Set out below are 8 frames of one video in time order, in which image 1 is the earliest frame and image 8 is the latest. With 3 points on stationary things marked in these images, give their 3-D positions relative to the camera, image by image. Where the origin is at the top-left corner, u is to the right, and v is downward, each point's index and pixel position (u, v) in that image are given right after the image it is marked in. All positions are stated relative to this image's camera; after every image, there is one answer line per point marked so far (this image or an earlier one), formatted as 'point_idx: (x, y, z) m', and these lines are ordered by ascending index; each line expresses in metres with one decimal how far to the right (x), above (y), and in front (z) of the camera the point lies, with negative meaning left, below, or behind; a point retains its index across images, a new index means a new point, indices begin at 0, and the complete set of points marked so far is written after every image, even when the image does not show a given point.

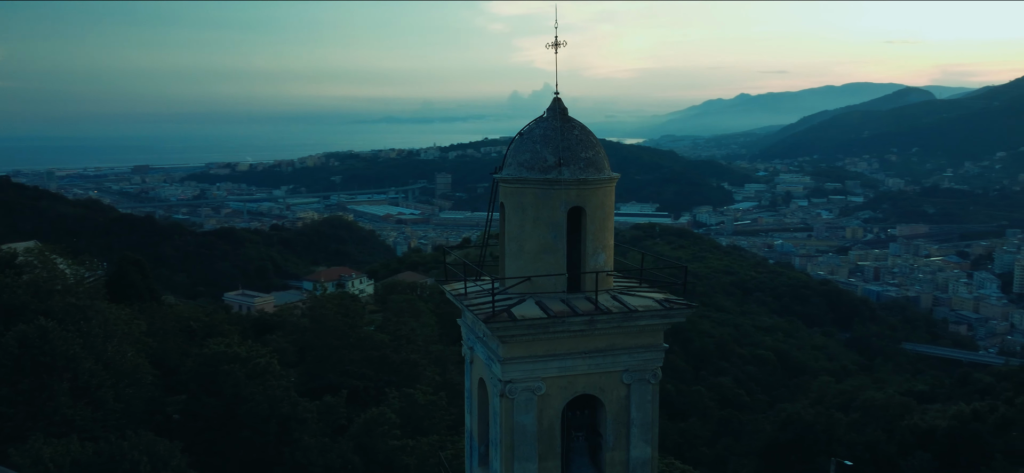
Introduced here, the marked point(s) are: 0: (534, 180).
0: (+0.1, +0.4, +5.6) m
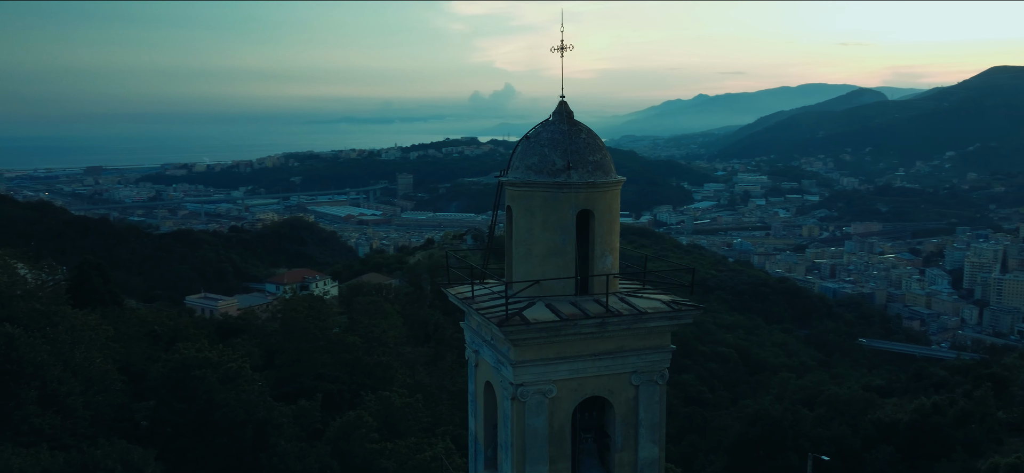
0: (+0.2, +0.4, +5.6) m
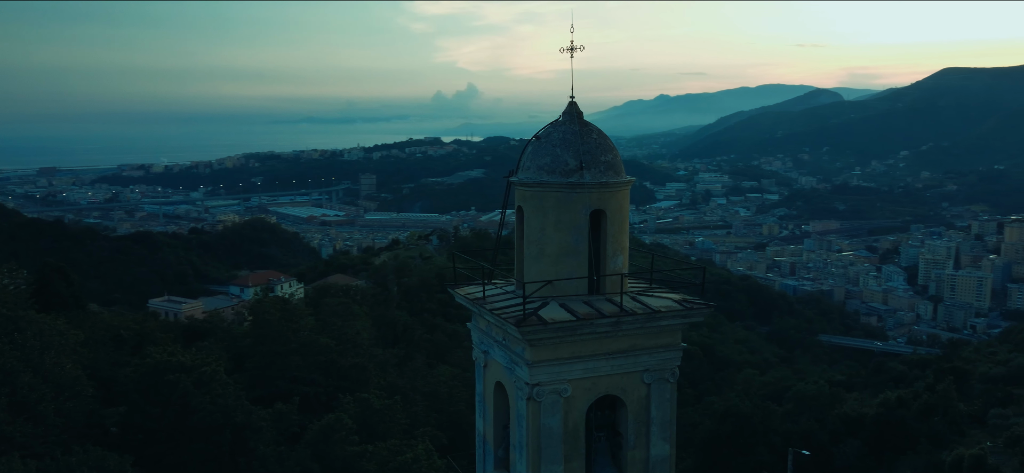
0: (+0.3, +0.4, +5.6) m
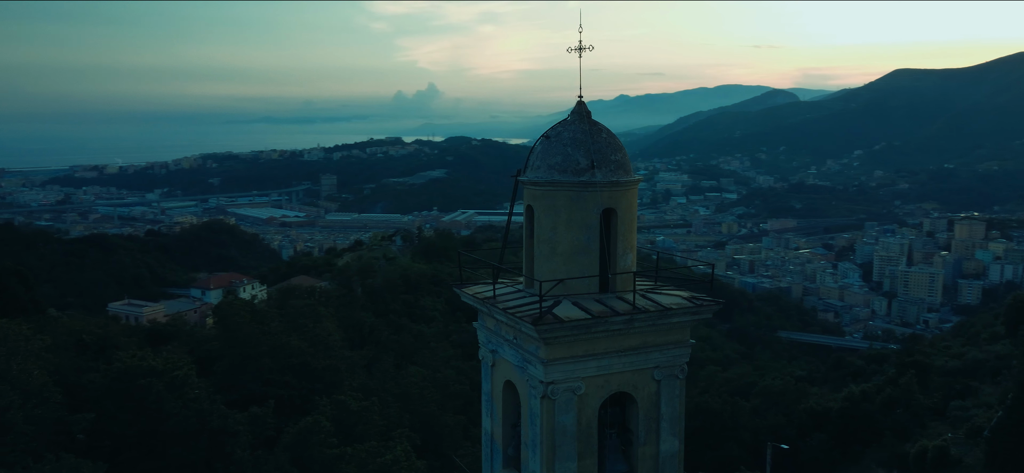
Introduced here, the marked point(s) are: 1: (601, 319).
0: (+0.4, +0.4, +5.7) m
1: (+0.6, -0.5, +5.5) m
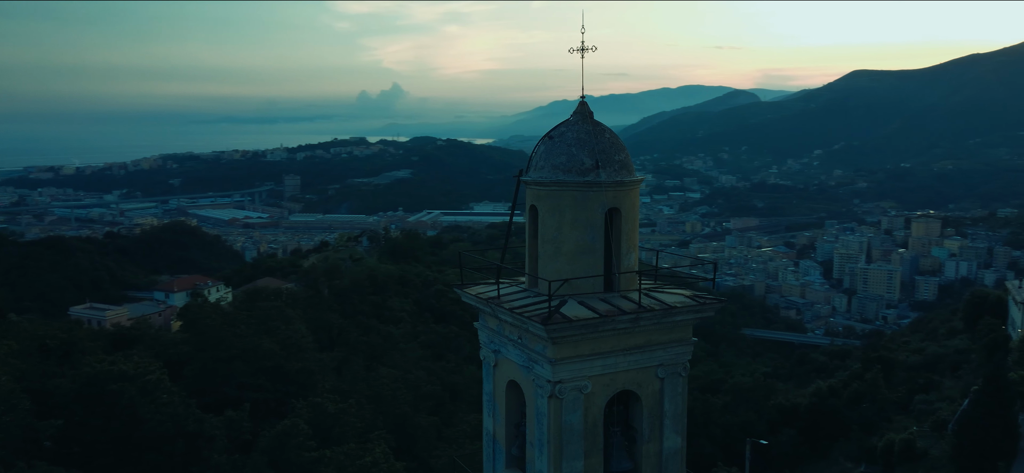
0: (+0.4, +0.4, +5.7) m
1: (+0.6, -0.5, +5.5) m
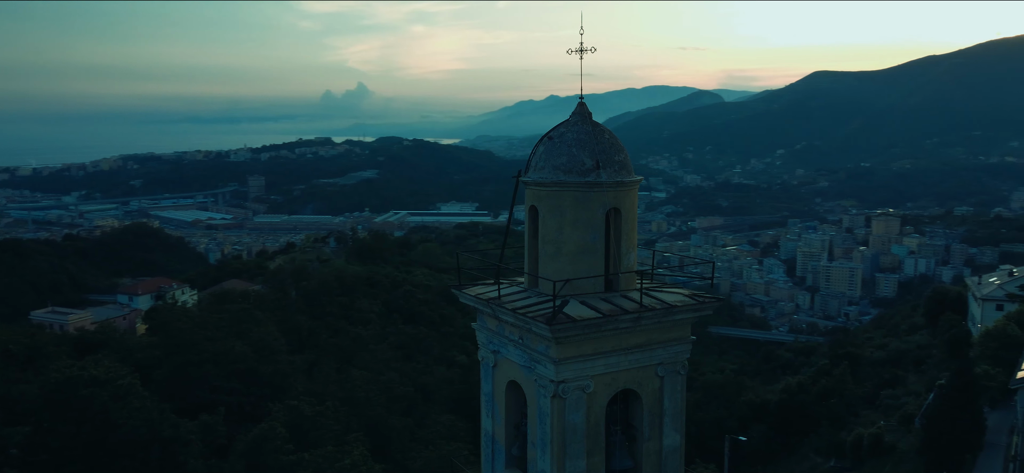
0: (+0.4, +0.4, +5.7) m
1: (+0.7, -0.5, +5.5) m
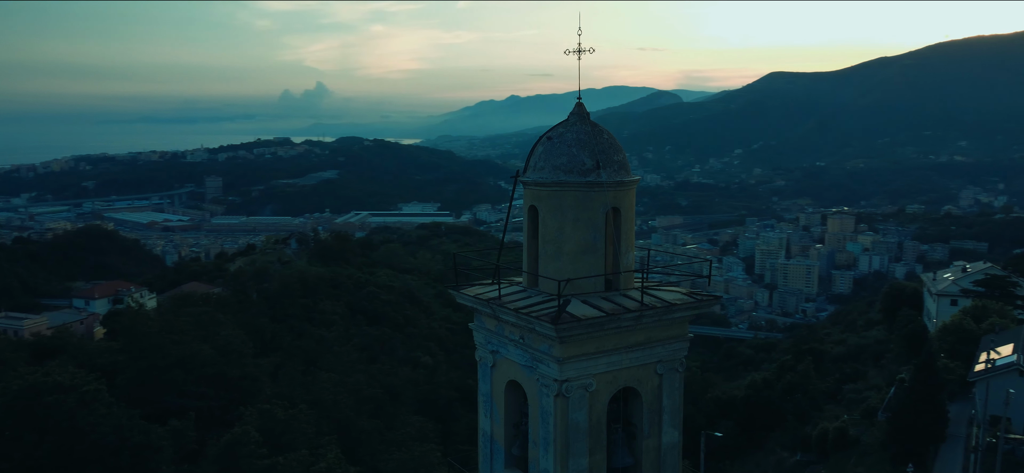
0: (+0.4, +0.4, +5.8) m
1: (+0.7, -0.5, +5.6) m
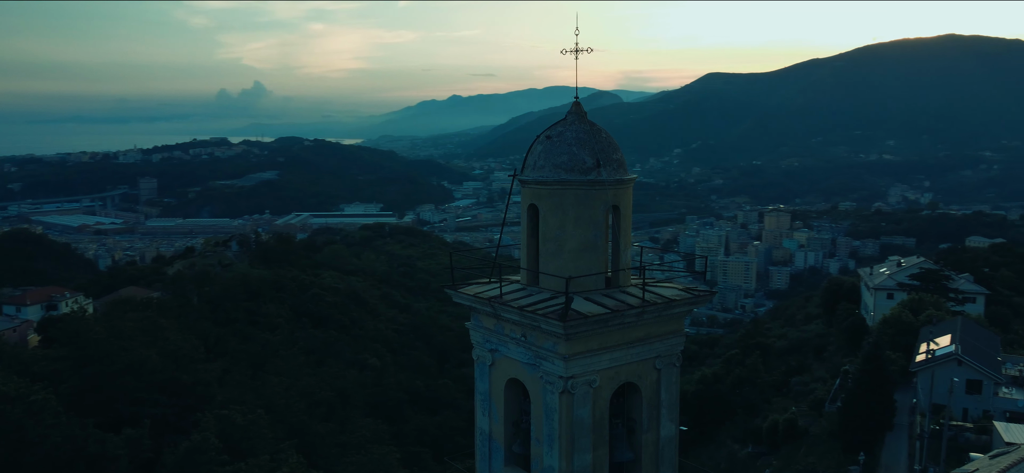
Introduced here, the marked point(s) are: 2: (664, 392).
0: (+0.4, +0.4, +5.8) m
1: (+0.7, -0.5, +5.7) m
2: (+1.1, -1.2, +6.2) m
